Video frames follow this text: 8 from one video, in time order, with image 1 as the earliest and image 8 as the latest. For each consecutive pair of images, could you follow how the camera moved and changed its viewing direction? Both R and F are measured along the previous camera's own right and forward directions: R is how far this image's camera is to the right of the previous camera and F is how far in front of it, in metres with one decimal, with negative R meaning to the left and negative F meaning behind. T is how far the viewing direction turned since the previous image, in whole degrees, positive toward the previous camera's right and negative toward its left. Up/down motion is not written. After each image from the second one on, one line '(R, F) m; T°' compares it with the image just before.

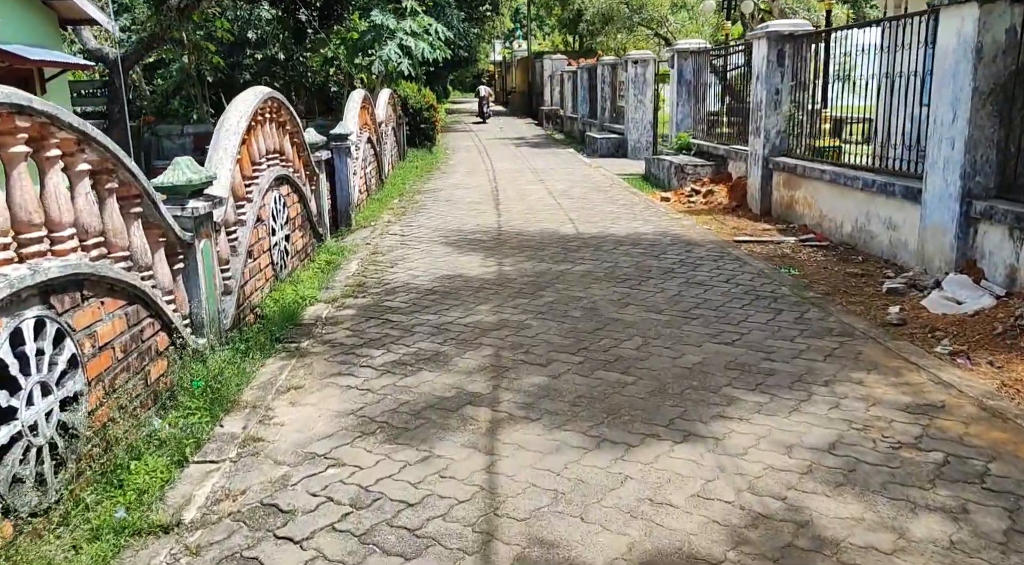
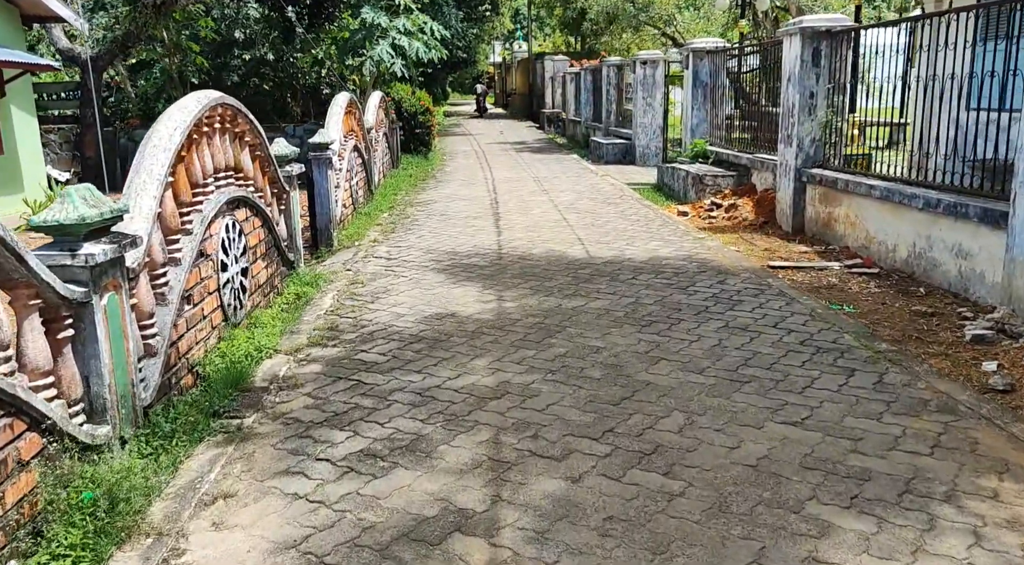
(0.0, +1.1) m; 0°
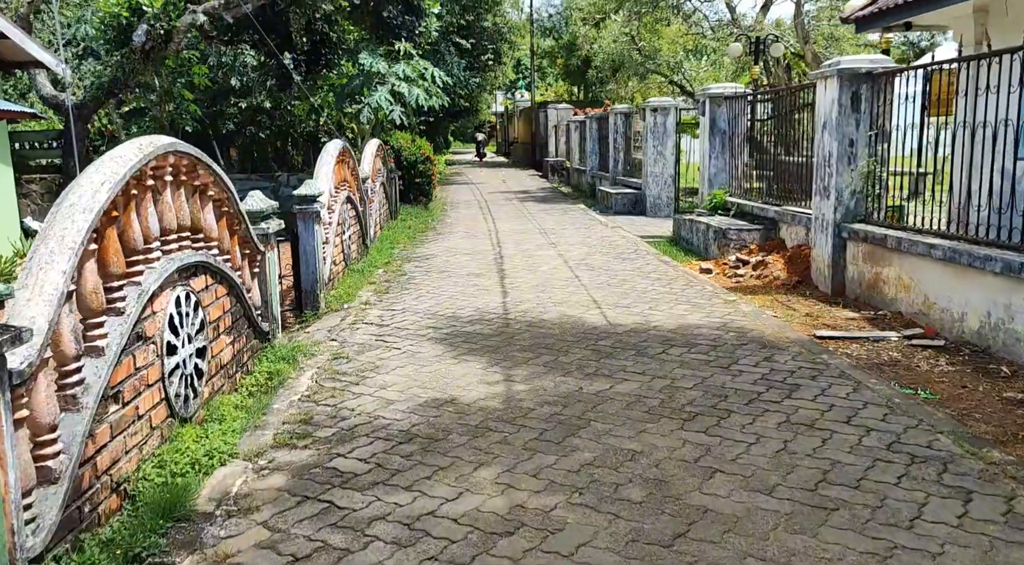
(-0.1, +0.9) m; 0°
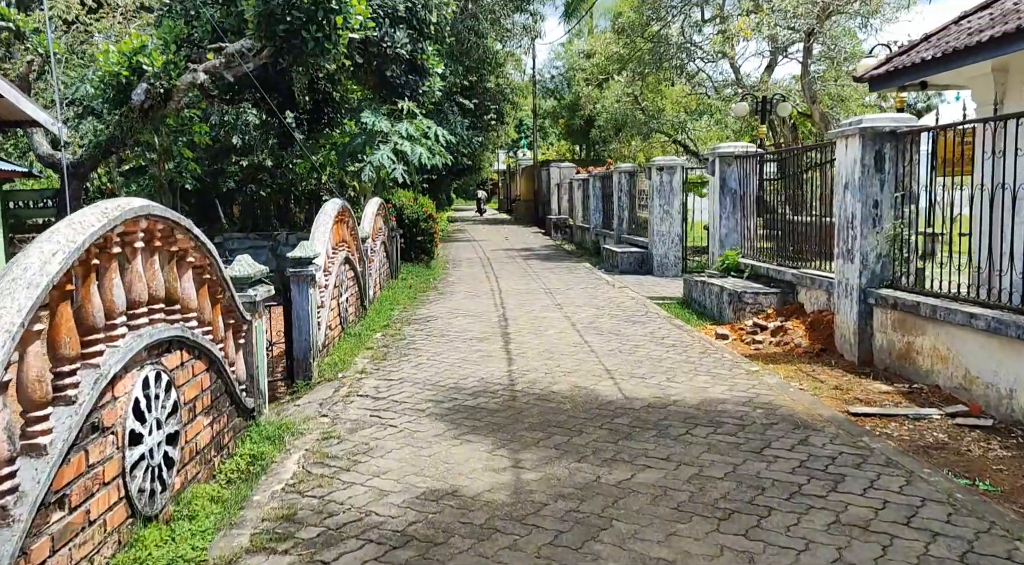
(0.0, +0.5) m; 0°
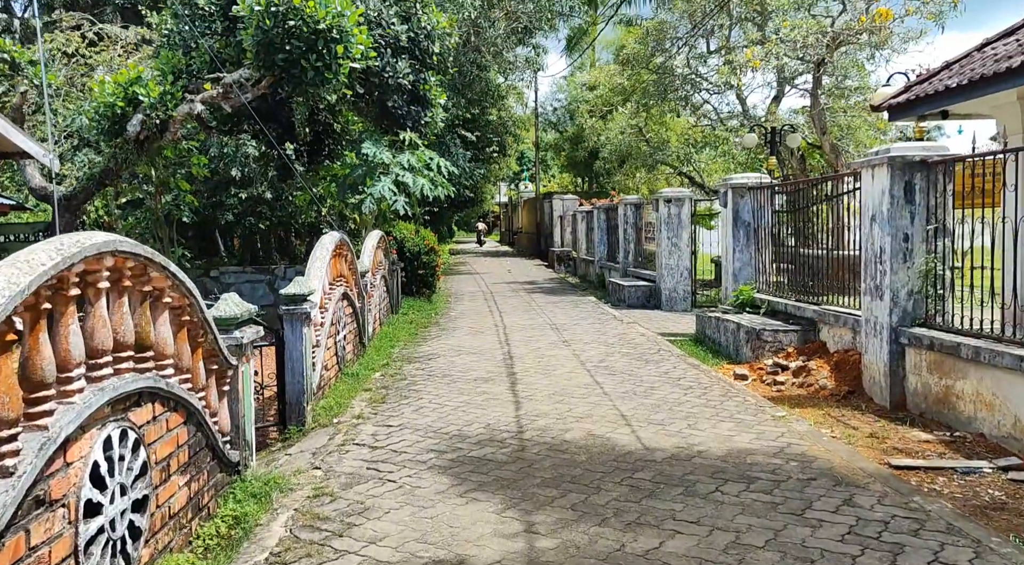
(-0.1, +0.5) m; 0°
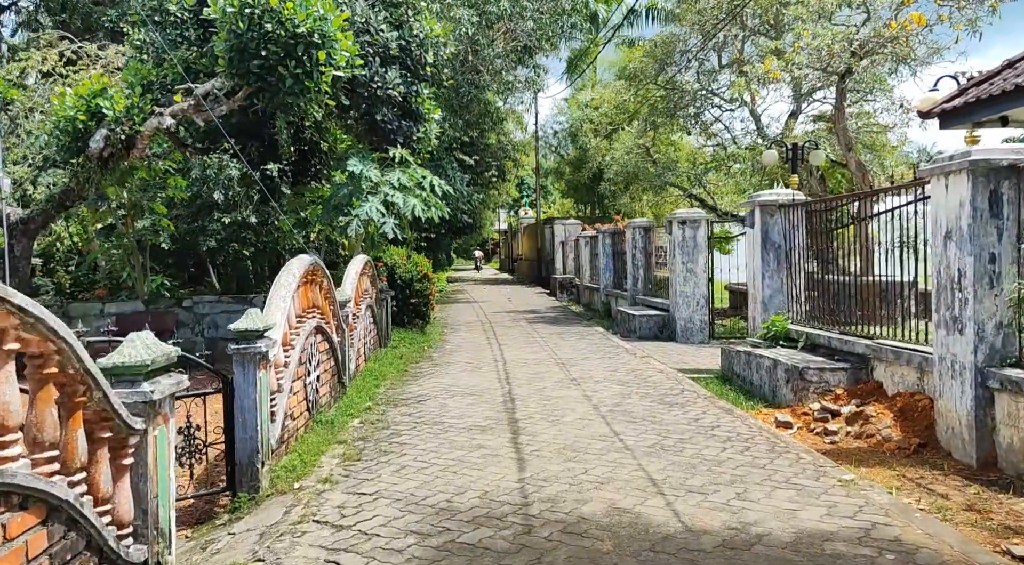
(0.0, +1.3) m; 0°
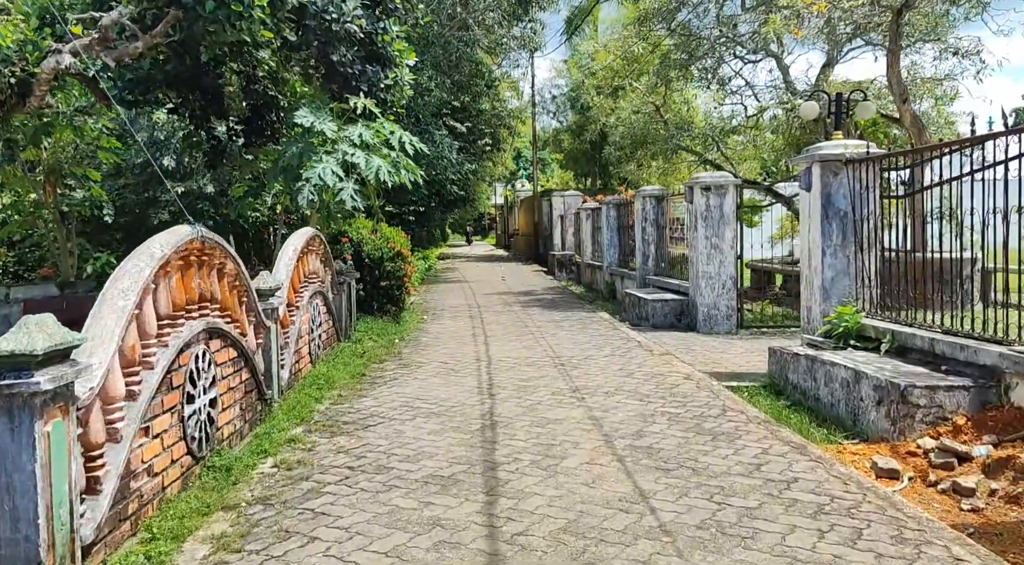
(+0.1, +2.4) m; 0°
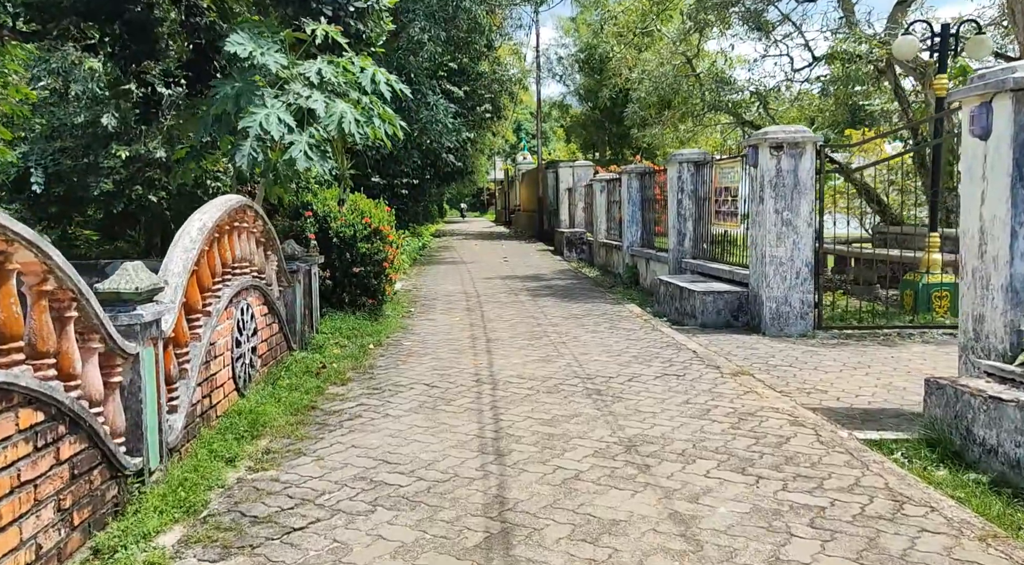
(-0.1, +2.8) m; 0°
